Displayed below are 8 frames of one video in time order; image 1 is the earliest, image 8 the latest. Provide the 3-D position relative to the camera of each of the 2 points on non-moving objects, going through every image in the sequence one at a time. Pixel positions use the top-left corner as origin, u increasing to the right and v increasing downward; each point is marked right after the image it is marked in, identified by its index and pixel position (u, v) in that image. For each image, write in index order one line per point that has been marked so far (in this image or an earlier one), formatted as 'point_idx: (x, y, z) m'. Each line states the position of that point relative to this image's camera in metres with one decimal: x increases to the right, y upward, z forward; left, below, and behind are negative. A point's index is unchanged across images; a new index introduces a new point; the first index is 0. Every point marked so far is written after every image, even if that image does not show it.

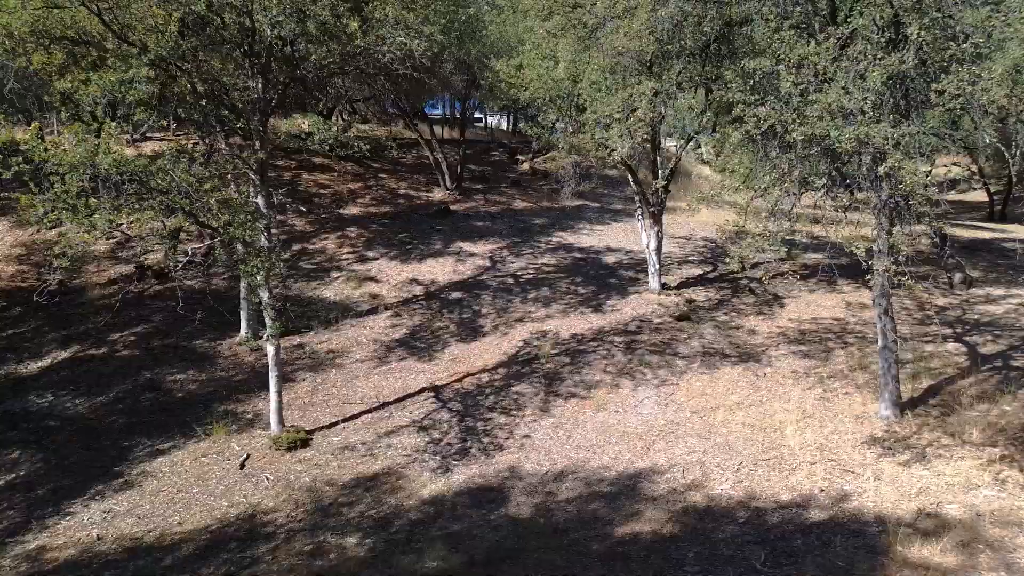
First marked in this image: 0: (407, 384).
0: (-1.7, -1.6, +12.0) m
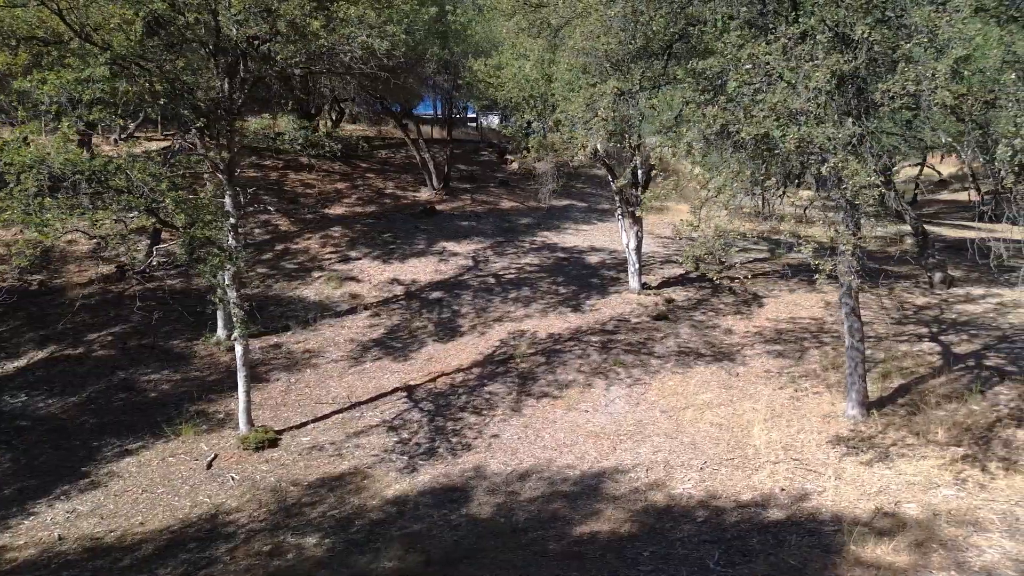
0: (-2.2, -1.6, +12.0) m
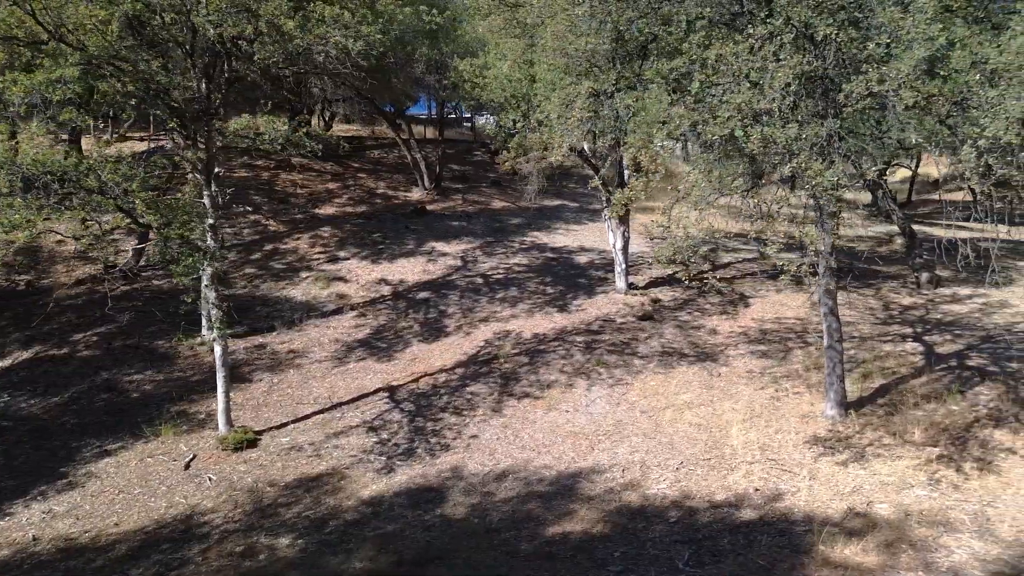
0: (-2.5, -1.6, +12.0) m
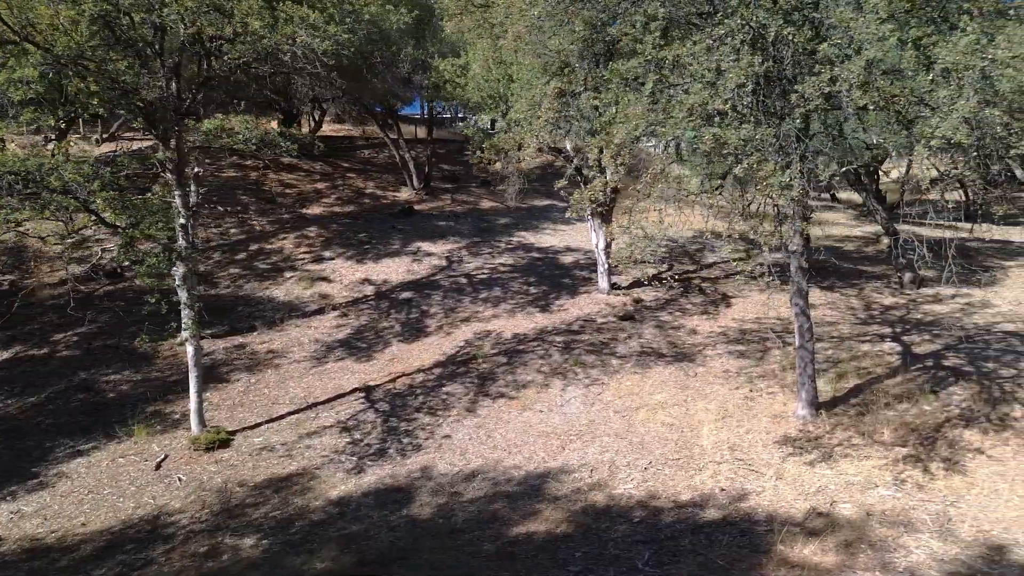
0: (-2.8, -1.6, +12.0) m
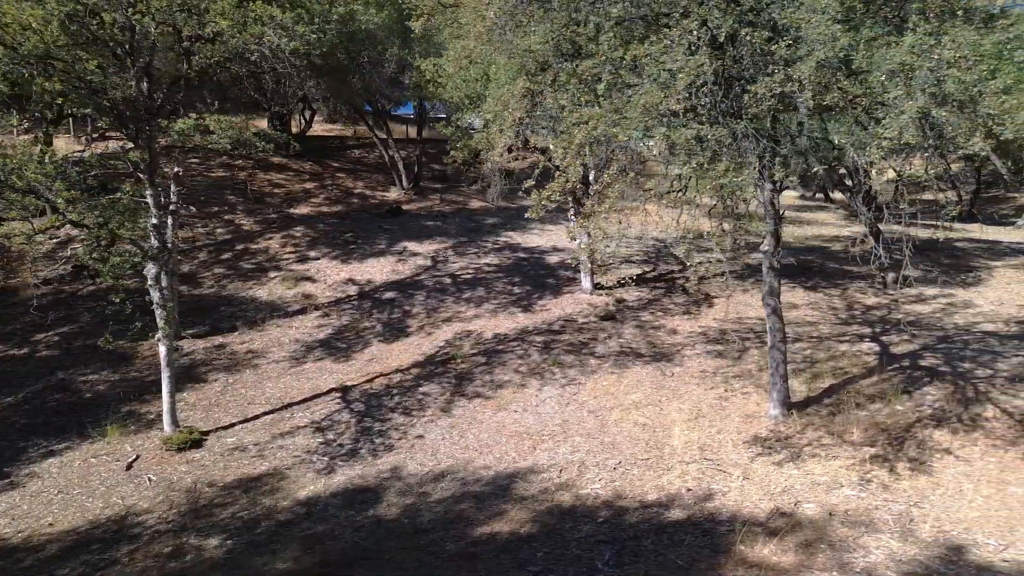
0: (-3.2, -1.6, +12.0) m
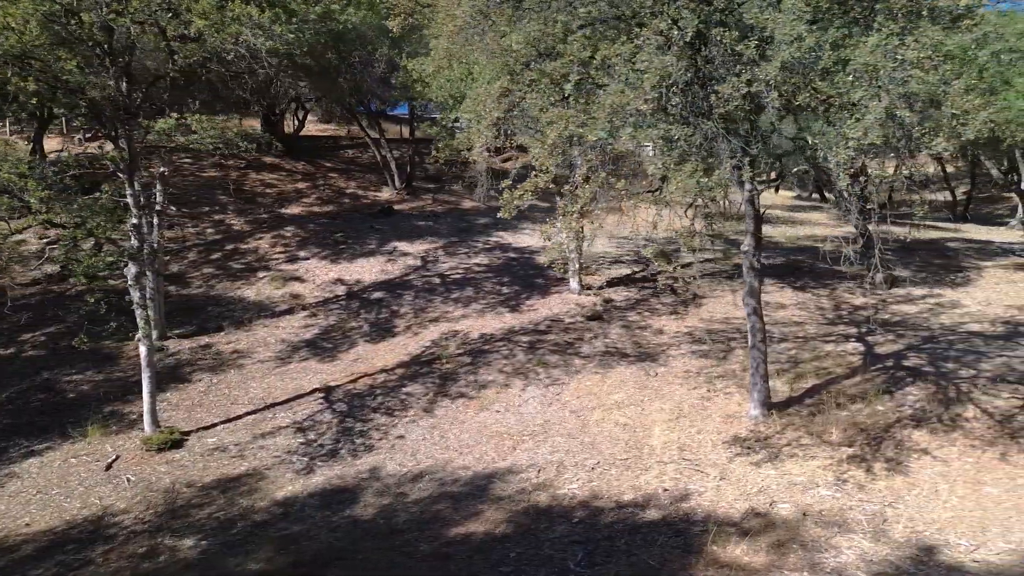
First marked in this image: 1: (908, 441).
0: (-3.5, -1.6, +12.0) m
1: (+4.7, -1.8, +8.7) m
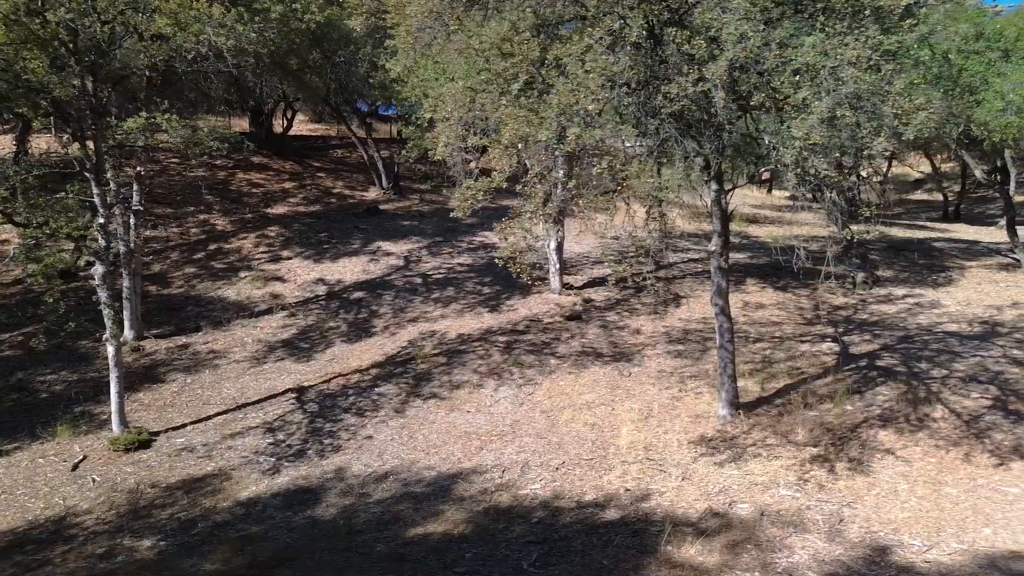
0: (-3.9, -1.6, +12.0) m
1: (+4.3, -1.8, +8.7) m
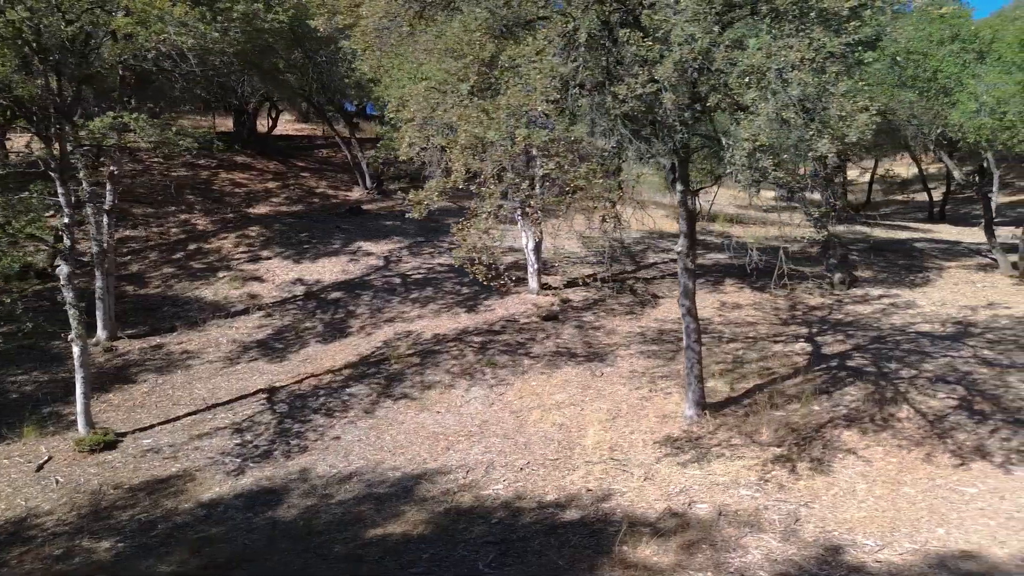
0: (-4.3, -1.6, +11.9) m
1: (+3.9, -1.8, +8.7) m
